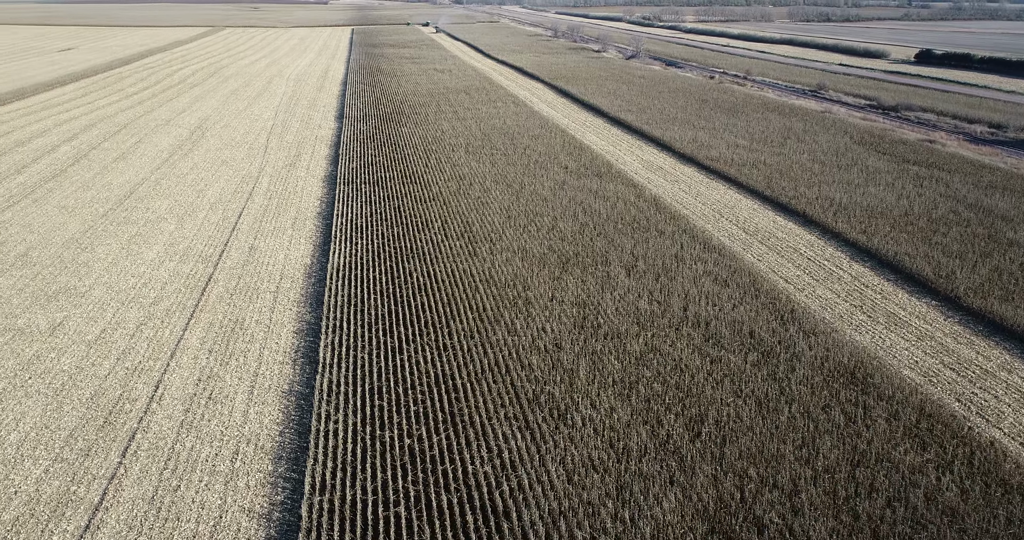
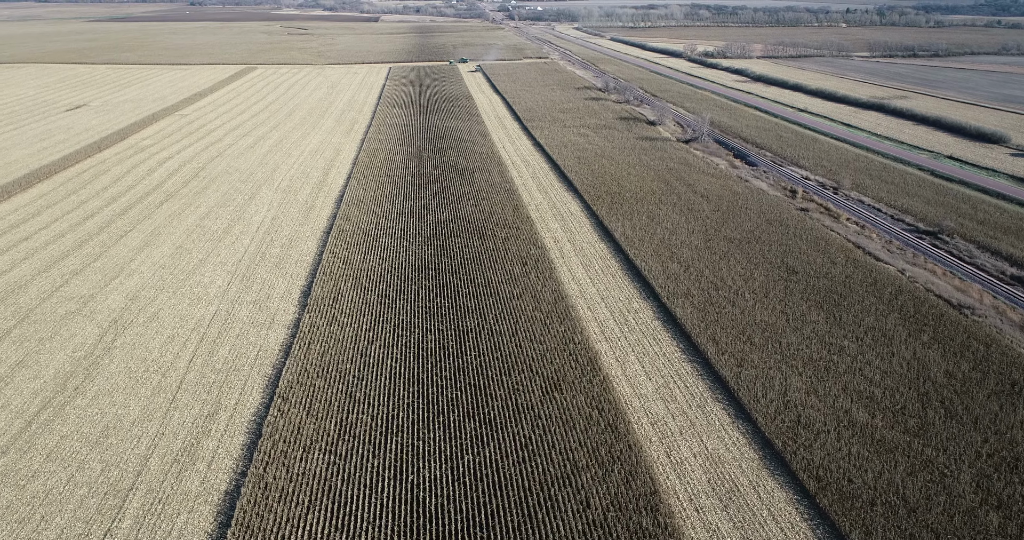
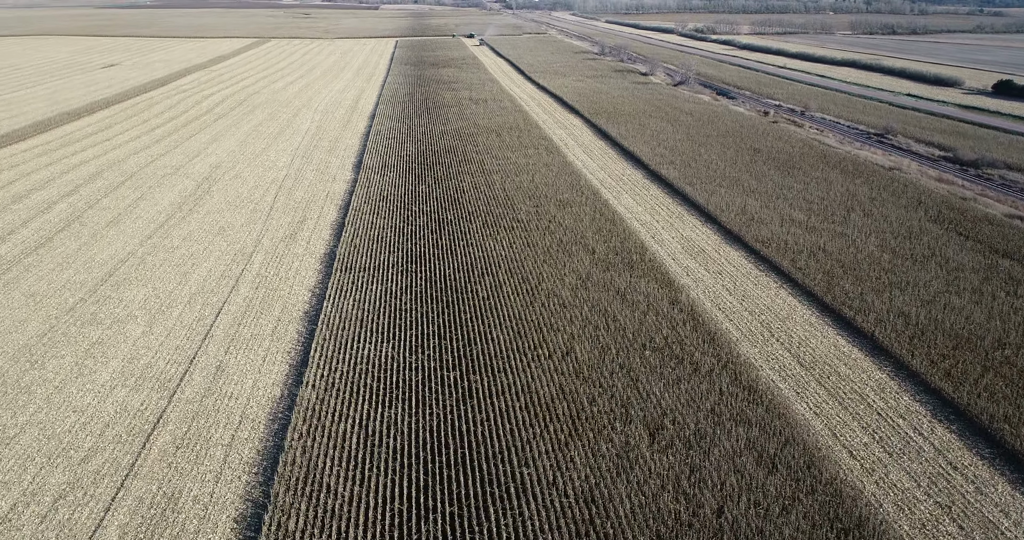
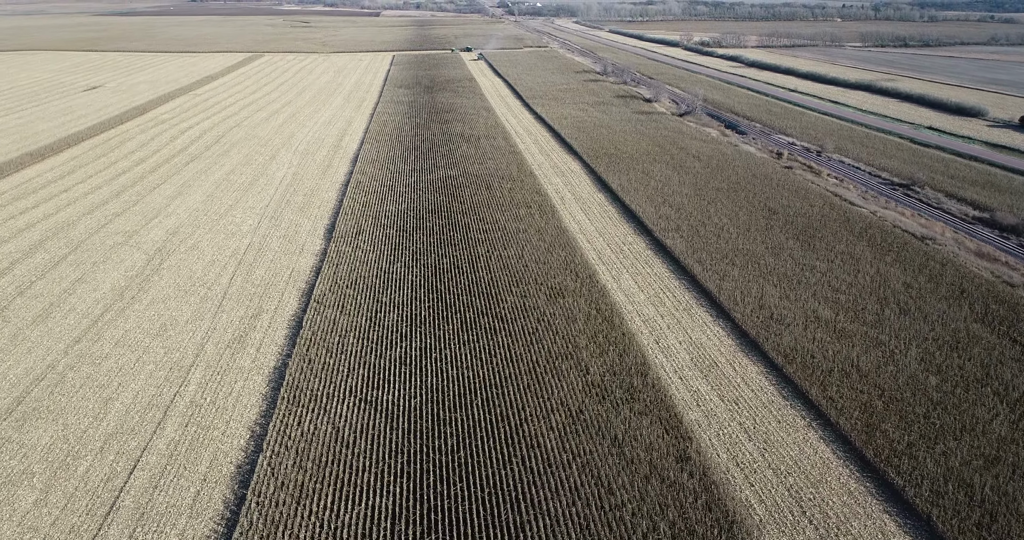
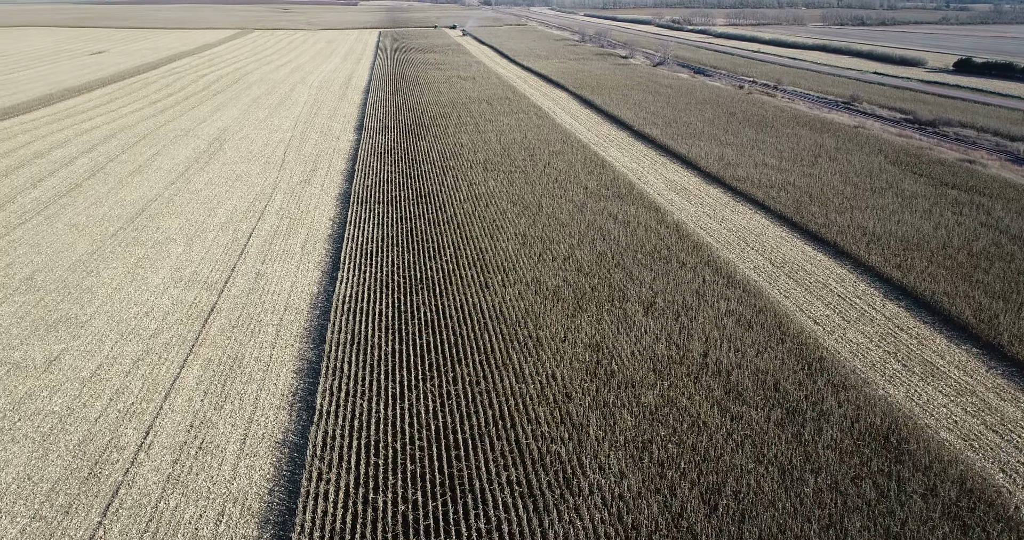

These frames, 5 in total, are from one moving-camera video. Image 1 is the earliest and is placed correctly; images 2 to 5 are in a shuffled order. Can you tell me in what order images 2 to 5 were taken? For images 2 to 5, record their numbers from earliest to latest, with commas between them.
5, 3, 4, 2
